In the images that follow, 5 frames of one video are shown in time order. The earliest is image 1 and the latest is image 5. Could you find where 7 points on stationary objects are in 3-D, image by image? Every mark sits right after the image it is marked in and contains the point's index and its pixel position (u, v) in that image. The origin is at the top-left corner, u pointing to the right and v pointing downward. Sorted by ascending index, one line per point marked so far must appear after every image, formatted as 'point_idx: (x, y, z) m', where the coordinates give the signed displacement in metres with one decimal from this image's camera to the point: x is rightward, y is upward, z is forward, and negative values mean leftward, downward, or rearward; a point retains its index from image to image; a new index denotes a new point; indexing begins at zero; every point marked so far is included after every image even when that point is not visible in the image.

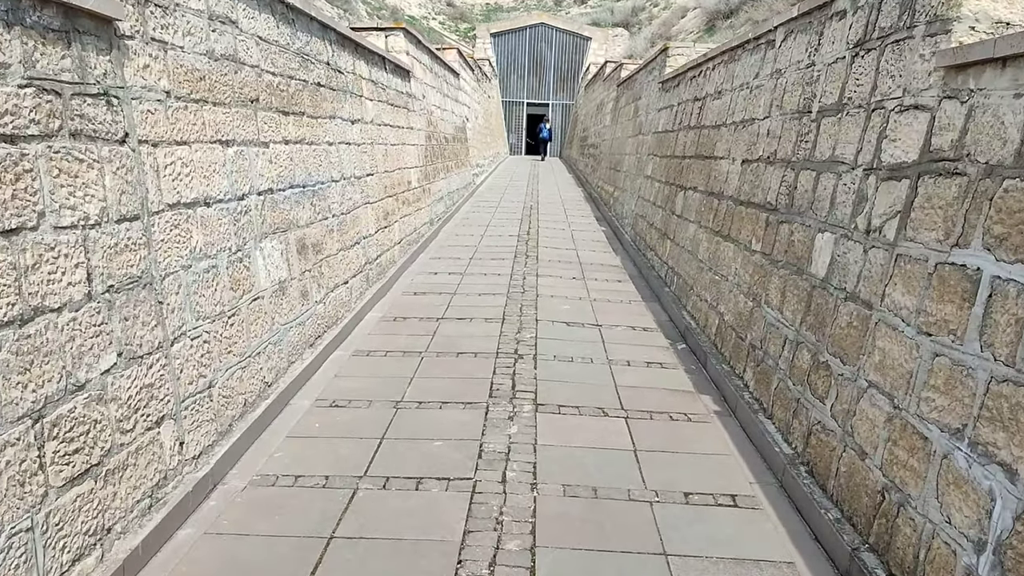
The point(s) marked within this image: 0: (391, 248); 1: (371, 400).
0: (-0.8, +0.3, +5.9) m
1: (-0.5, -0.4, +3.3) m
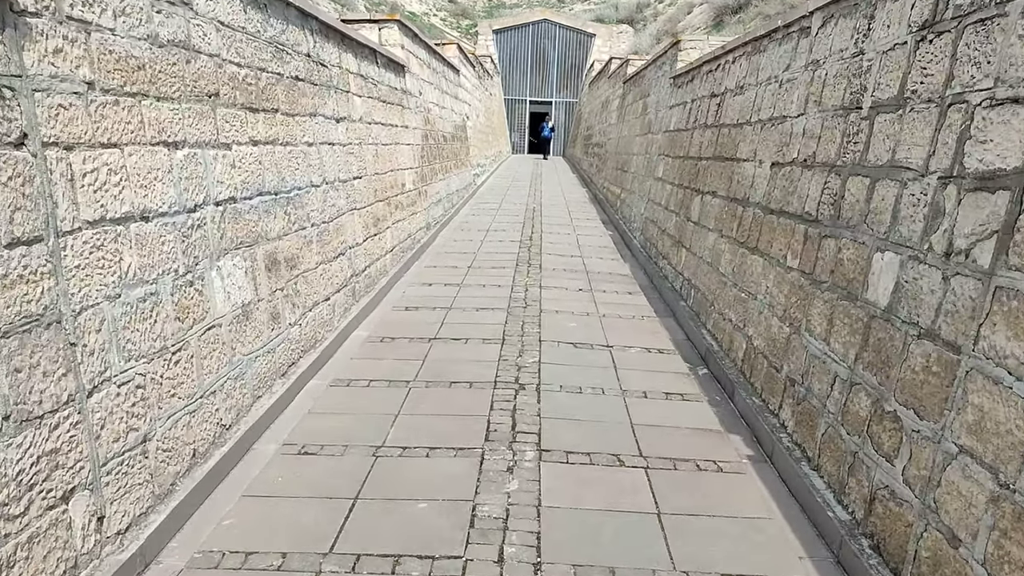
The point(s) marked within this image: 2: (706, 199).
0: (-0.8, +0.2, +5.5) m
1: (-0.5, -0.5, +2.8) m
2: (+1.1, +0.5, +5.0) m
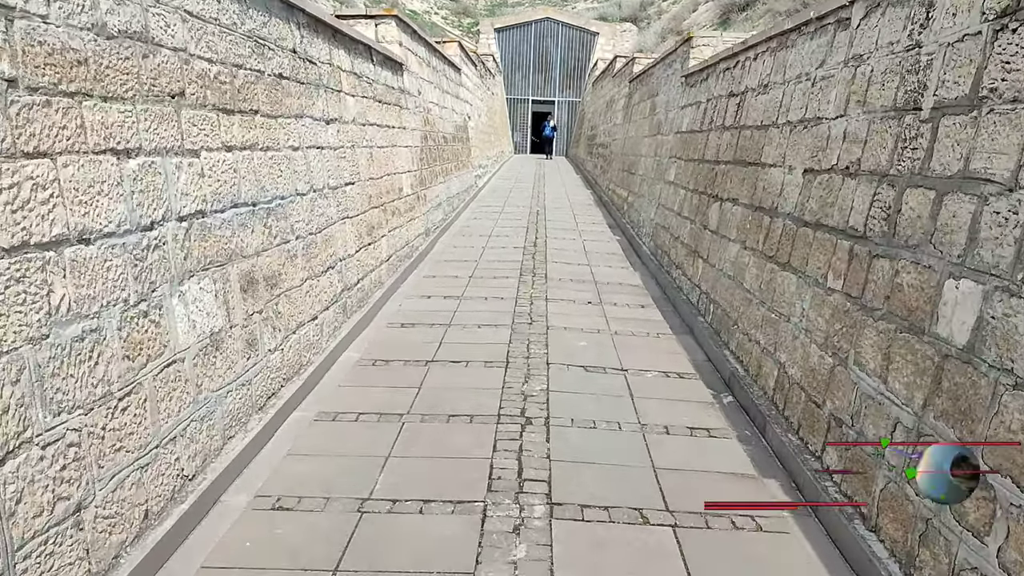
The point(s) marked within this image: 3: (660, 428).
0: (-0.8, +0.1, +5.1) m
1: (-0.5, -0.6, +2.5) m
2: (+1.1, +0.4, +4.6) m
3: (+0.5, -0.5, +3.1) m
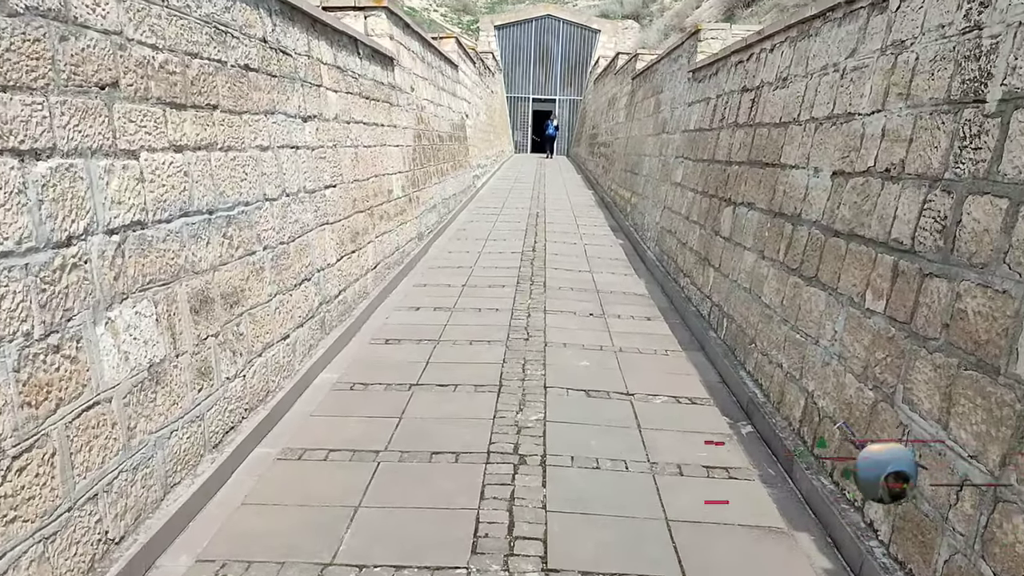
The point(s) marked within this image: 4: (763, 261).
0: (-0.8, +0.1, +4.7) m
1: (-0.5, -0.6, +2.1) m
2: (+1.1, +0.4, +4.2) m
3: (+0.5, -0.5, +2.7) m
4: (+1.0, +0.1, +3.7) m
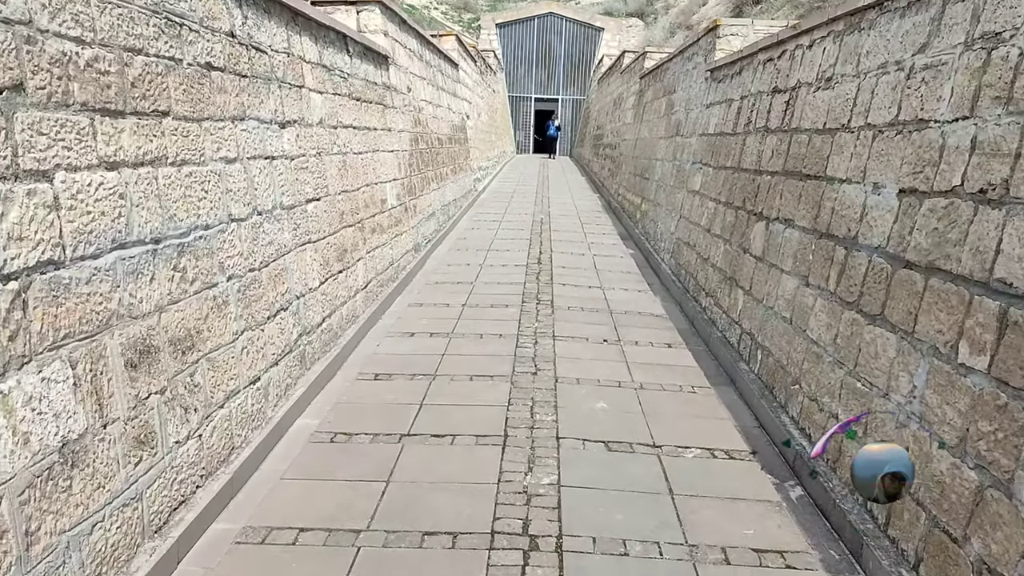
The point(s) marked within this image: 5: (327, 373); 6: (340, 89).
0: (-0.8, -0.1, +4.3) m
1: (-0.5, -0.8, +1.6) m
2: (+1.1, +0.3, +3.8) m
3: (+0.5, -0.7, +2.3) m
4: (+1.1, 0.0, +3.2) m
5: (-0.8, -0.3, +3.7) m
6: (-0.9, +1.0, +4.7) m
